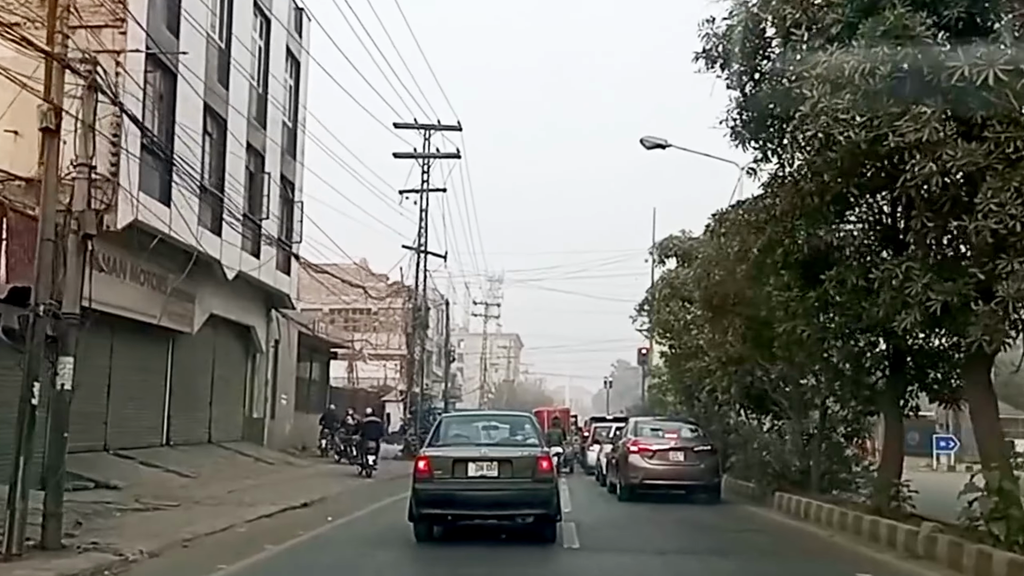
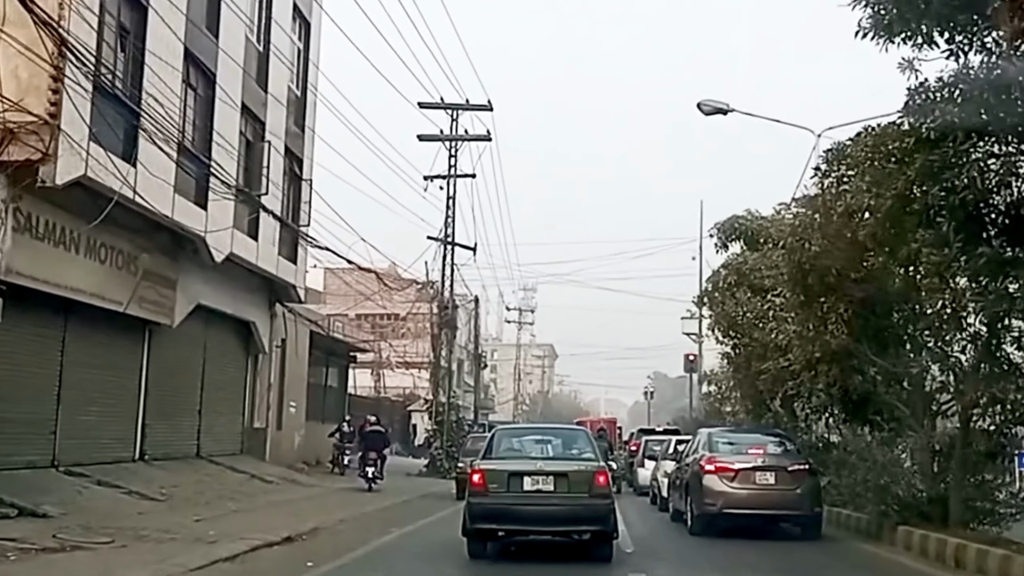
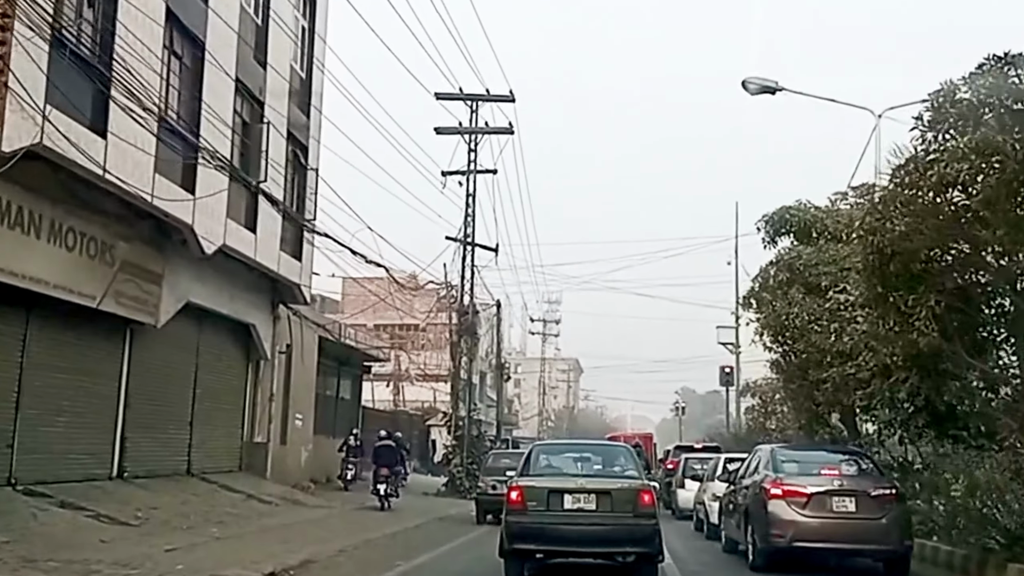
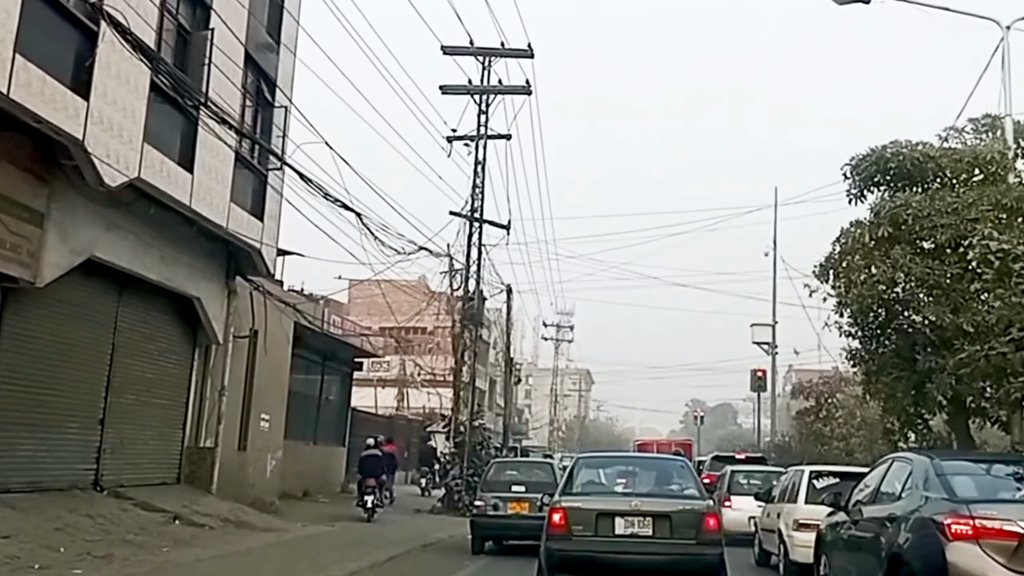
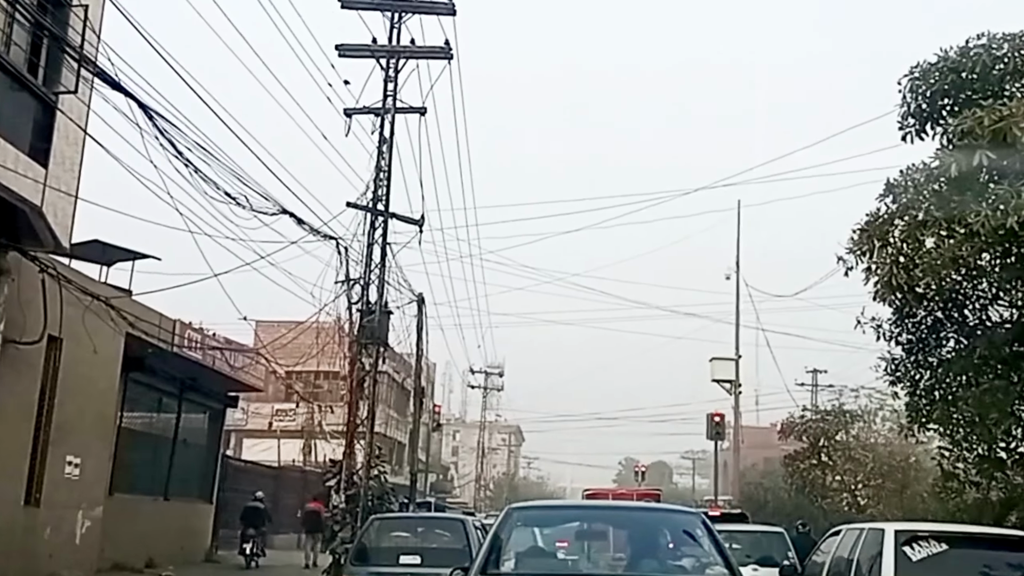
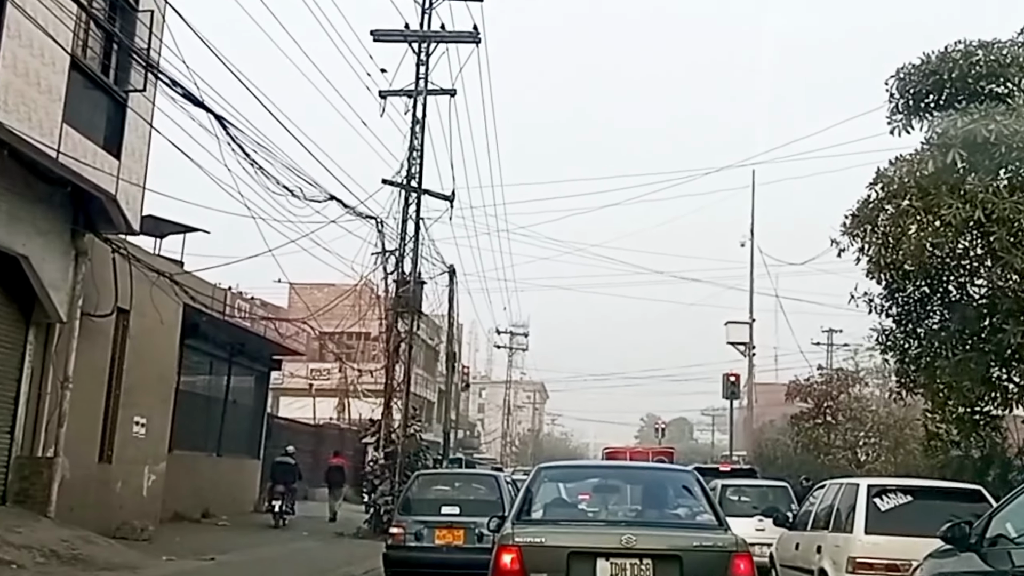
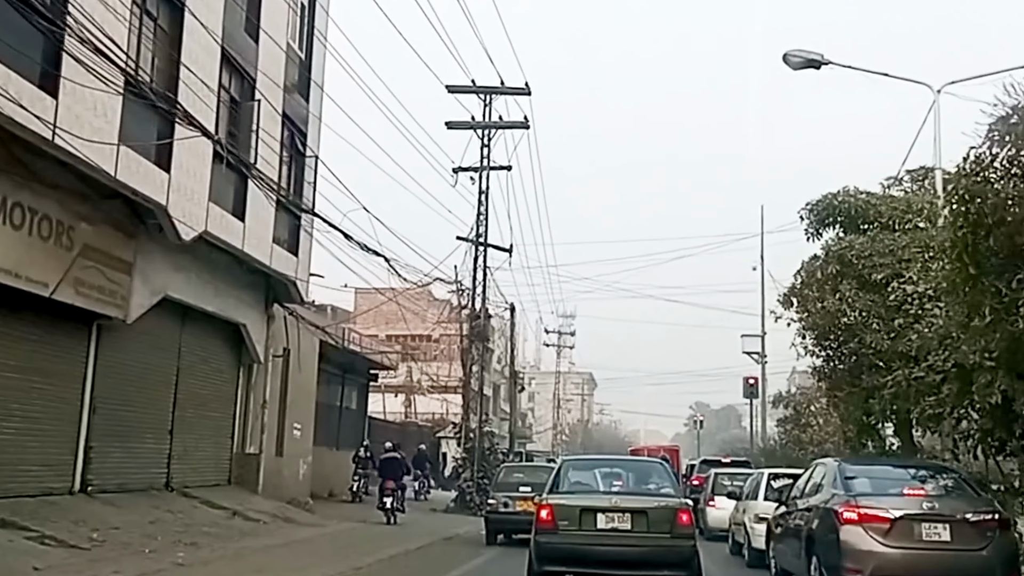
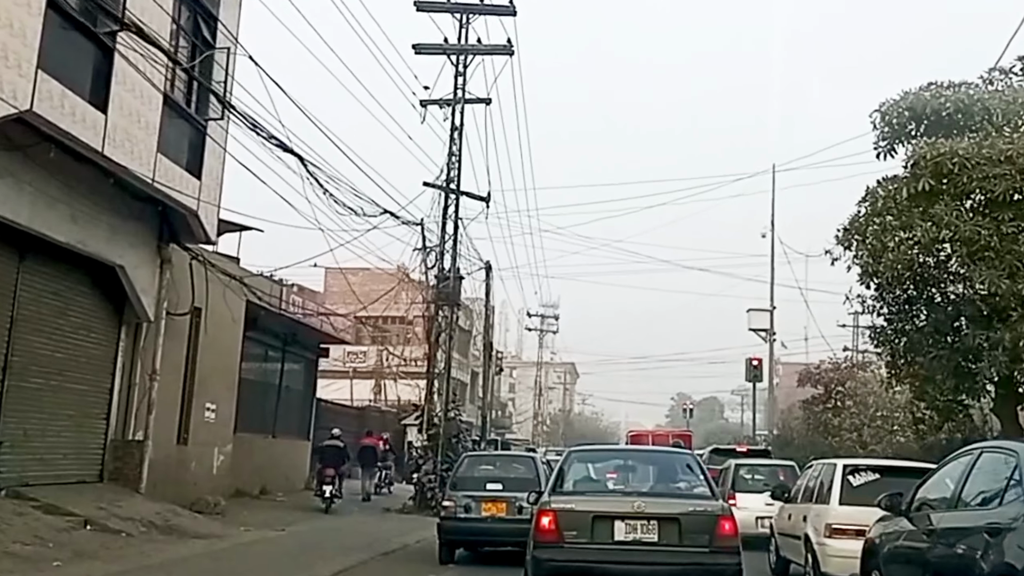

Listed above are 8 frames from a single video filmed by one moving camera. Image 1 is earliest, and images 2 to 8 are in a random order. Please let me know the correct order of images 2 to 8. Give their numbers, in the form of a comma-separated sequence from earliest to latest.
2, 3, 7, 4, 8, 6, 5
